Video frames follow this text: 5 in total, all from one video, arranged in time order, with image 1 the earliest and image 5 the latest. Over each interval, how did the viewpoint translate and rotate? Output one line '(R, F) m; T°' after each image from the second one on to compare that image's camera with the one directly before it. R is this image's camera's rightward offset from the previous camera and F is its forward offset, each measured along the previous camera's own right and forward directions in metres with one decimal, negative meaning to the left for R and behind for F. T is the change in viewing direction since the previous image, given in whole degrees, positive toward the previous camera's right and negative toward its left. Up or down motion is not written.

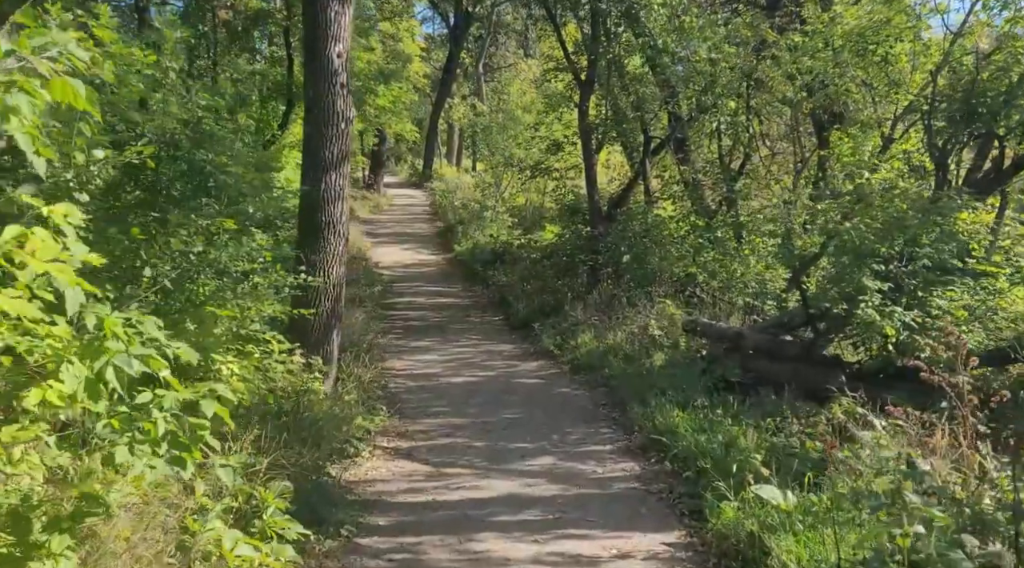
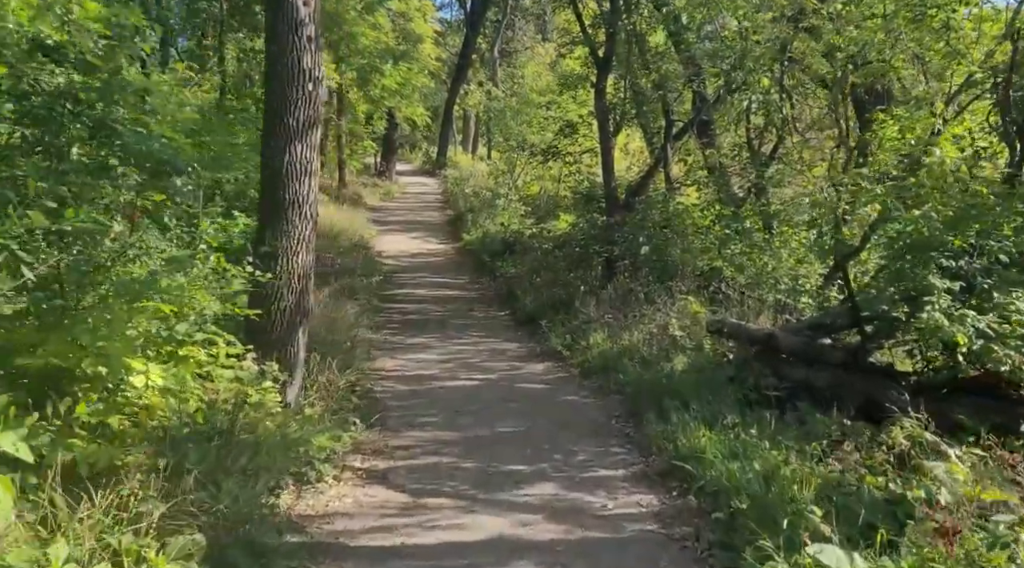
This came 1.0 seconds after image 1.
(+0.1, +1.4) m; -1°
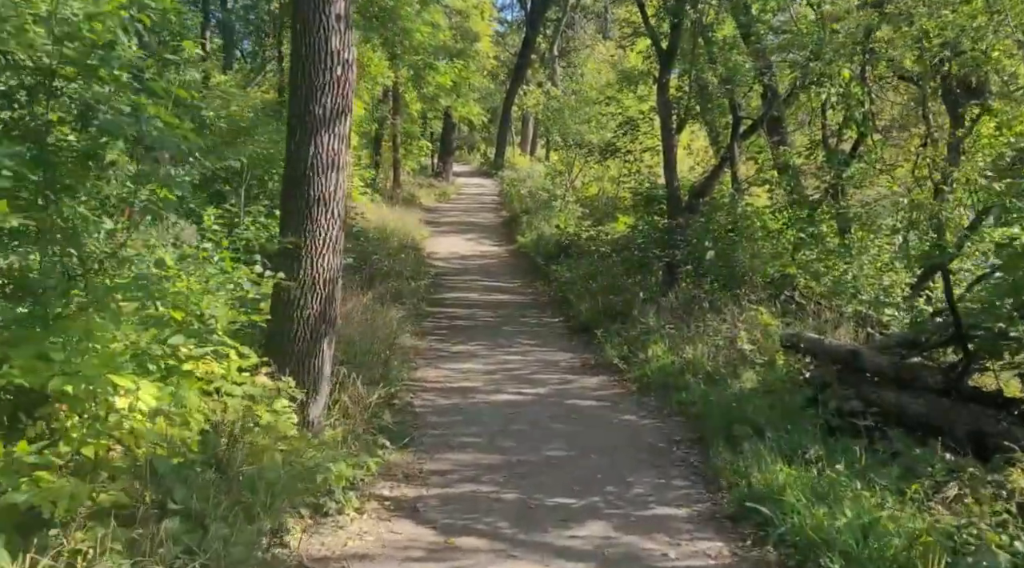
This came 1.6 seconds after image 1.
(0.0, +0.9) m; -3°
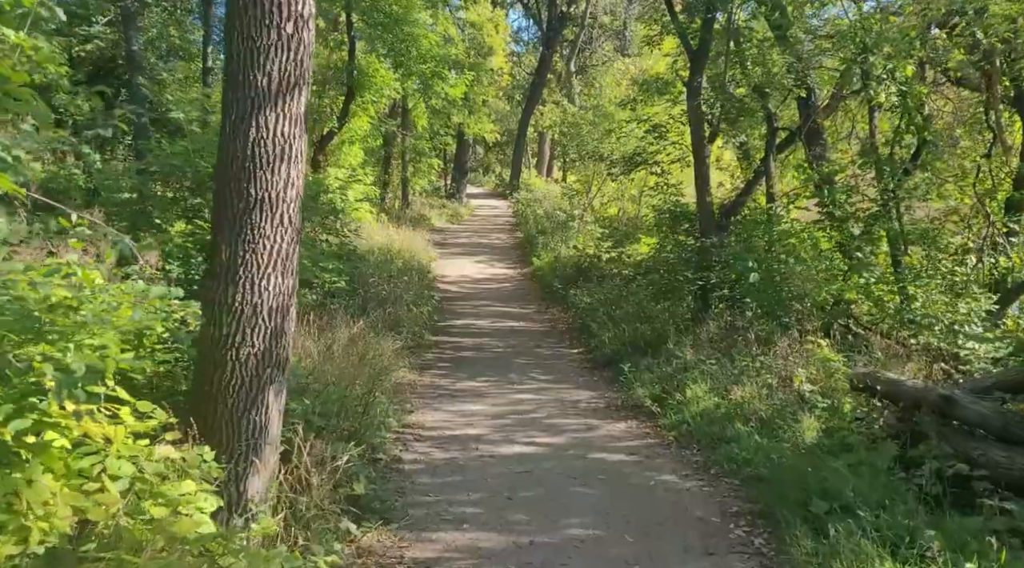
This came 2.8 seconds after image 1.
(0.0, +1.8) m; -1°
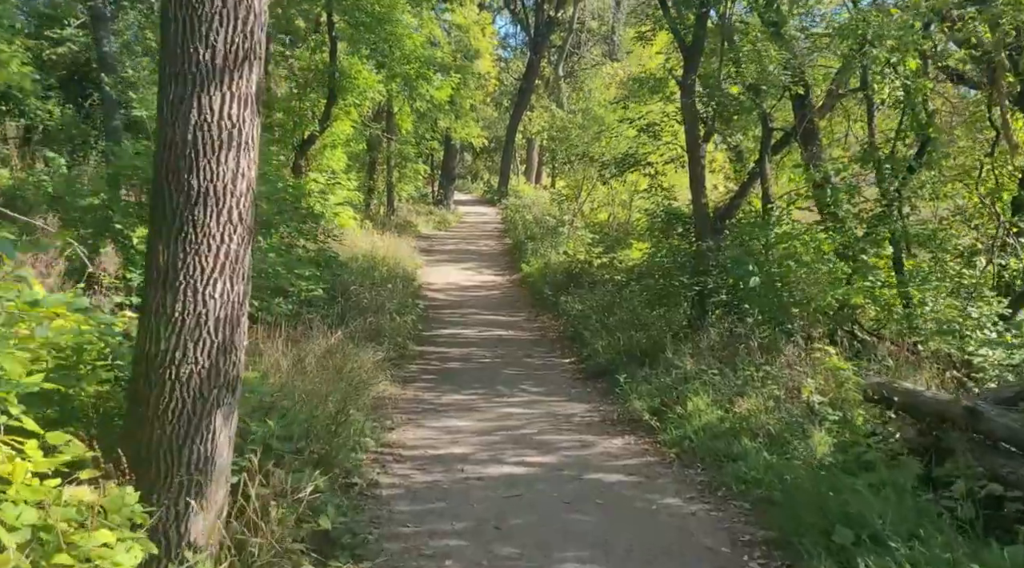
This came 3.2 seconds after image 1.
(0.0, +0.7) m; +1°
